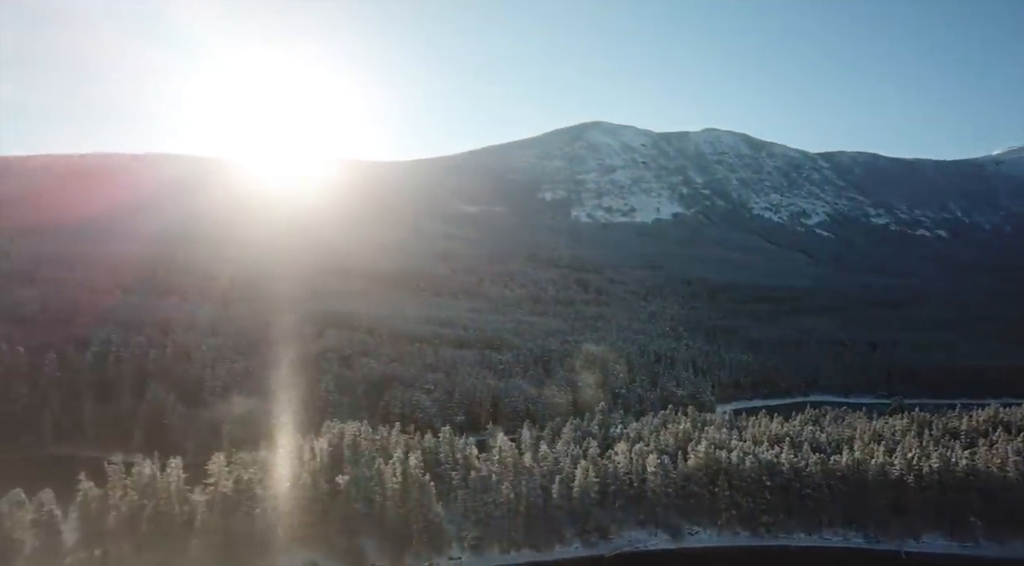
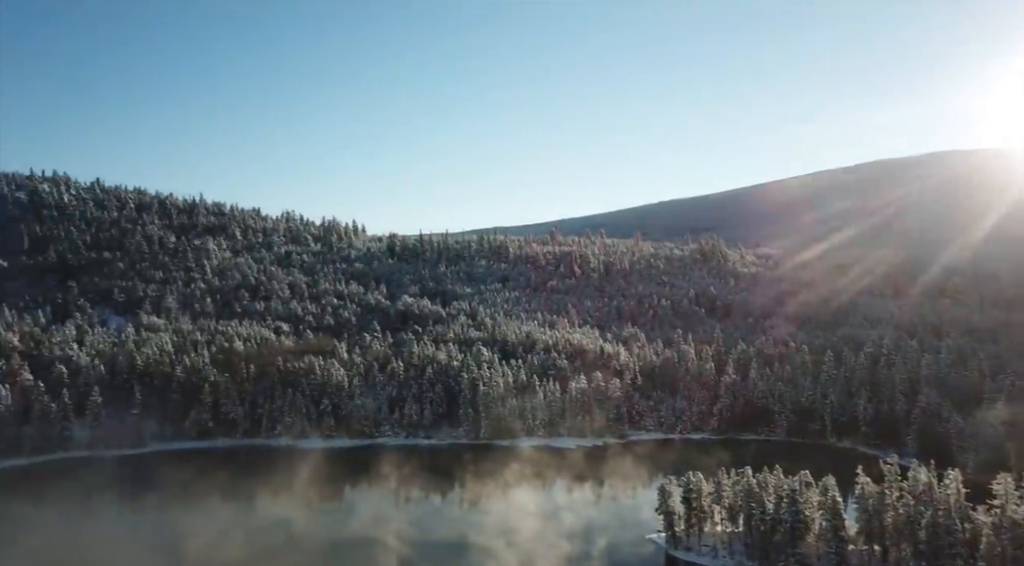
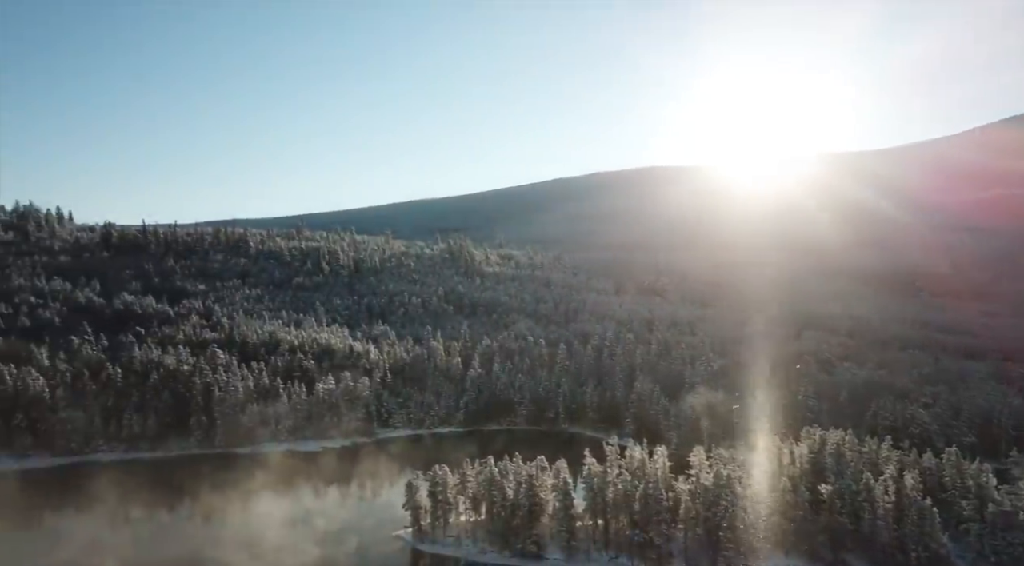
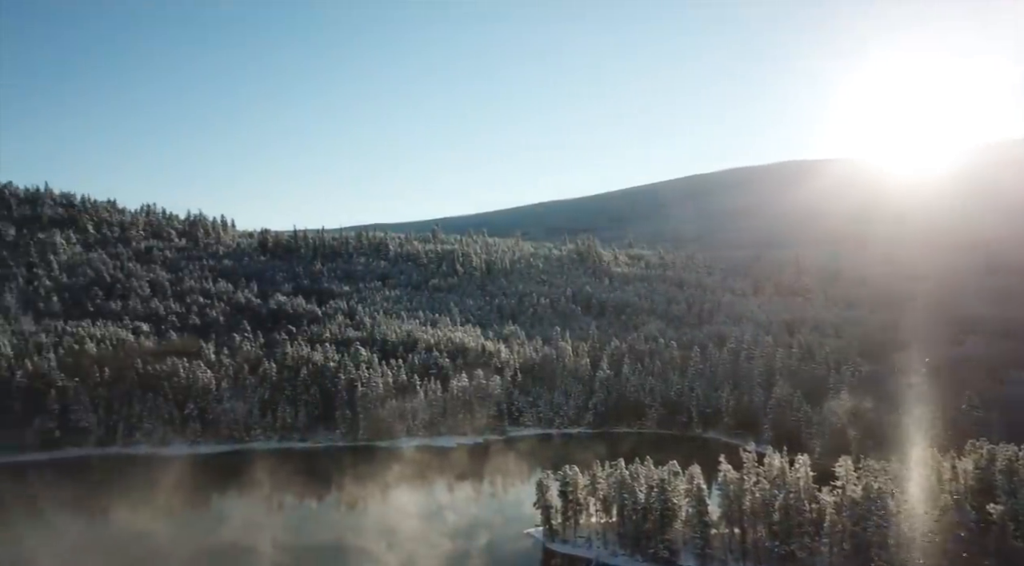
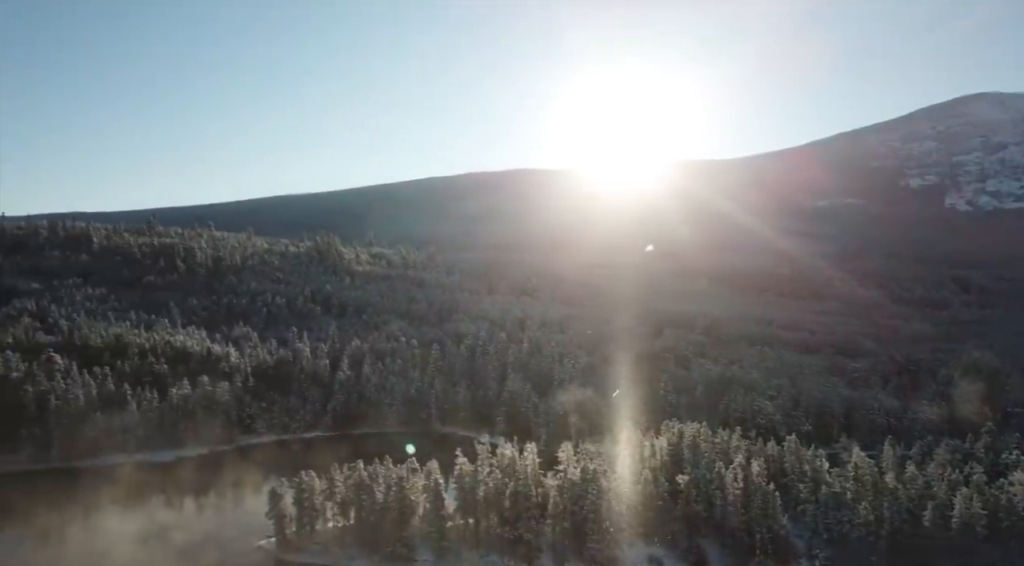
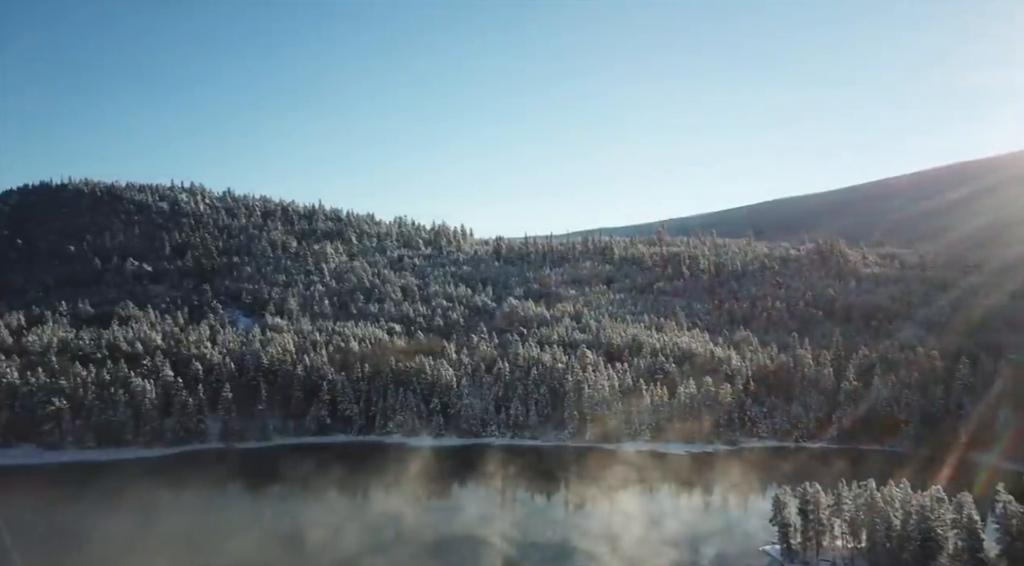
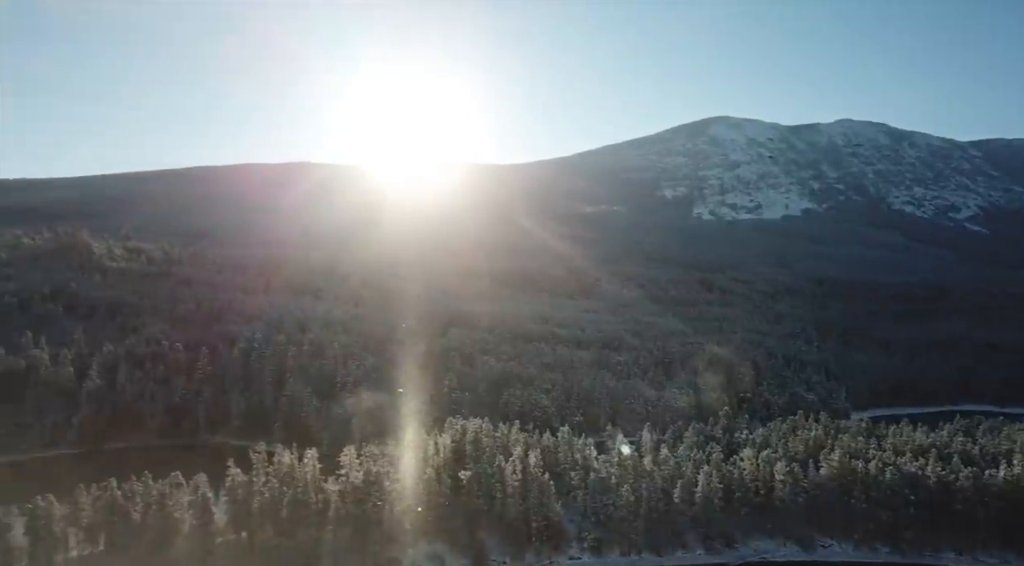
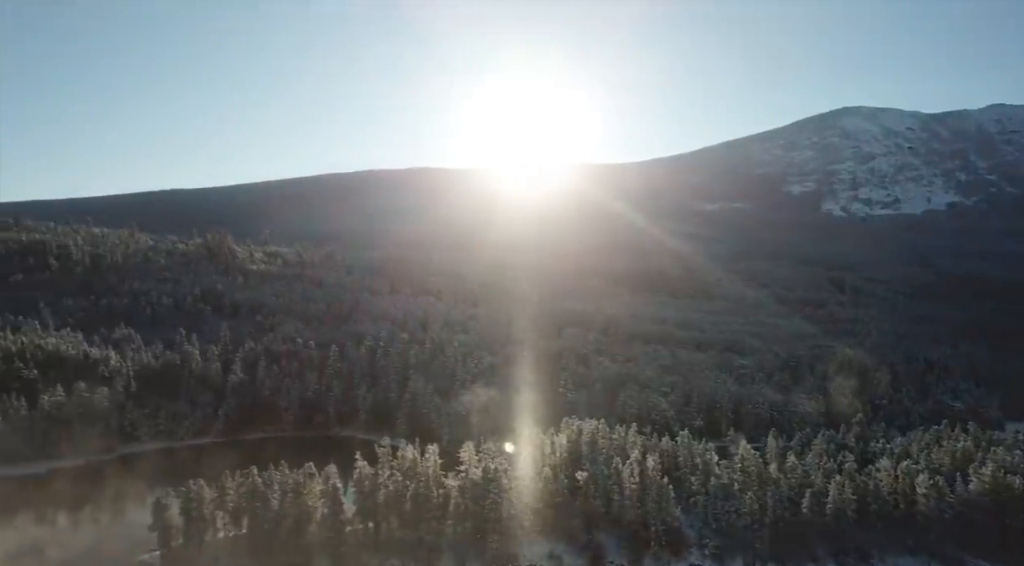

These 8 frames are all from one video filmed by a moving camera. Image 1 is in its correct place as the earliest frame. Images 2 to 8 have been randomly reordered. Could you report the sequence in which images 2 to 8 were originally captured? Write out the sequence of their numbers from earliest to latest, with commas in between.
7, 8, 5, 3, 4, 2, 6
